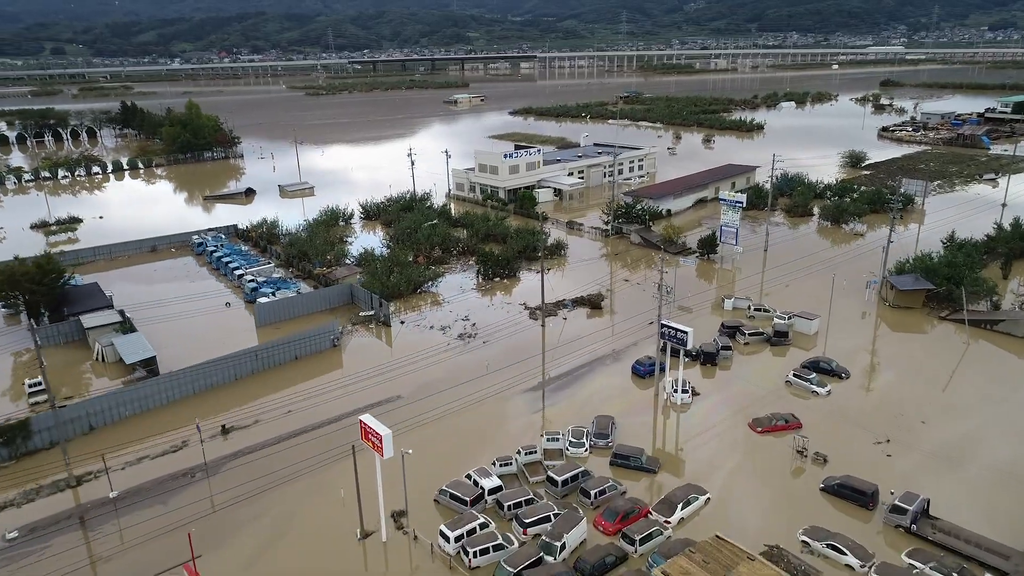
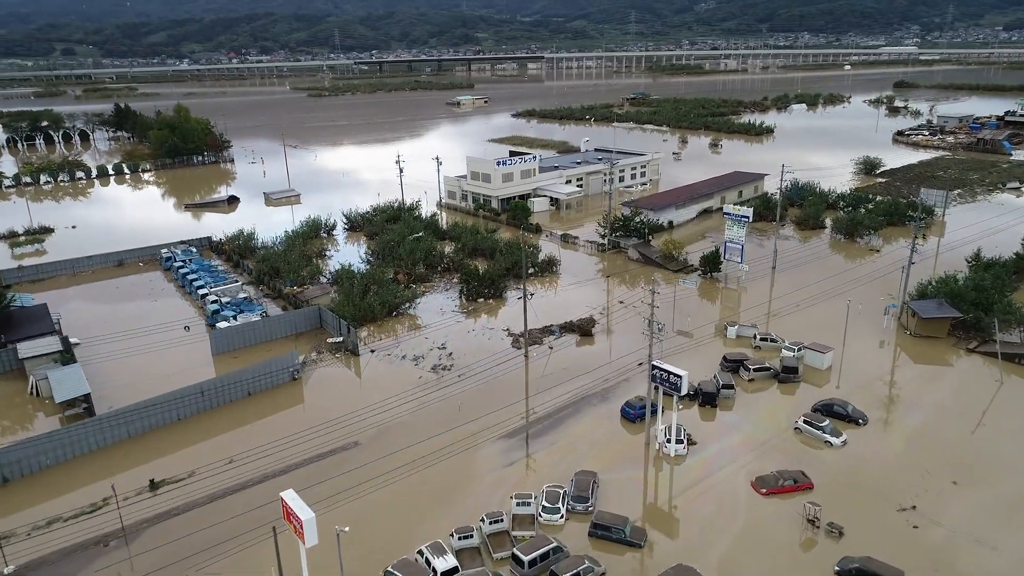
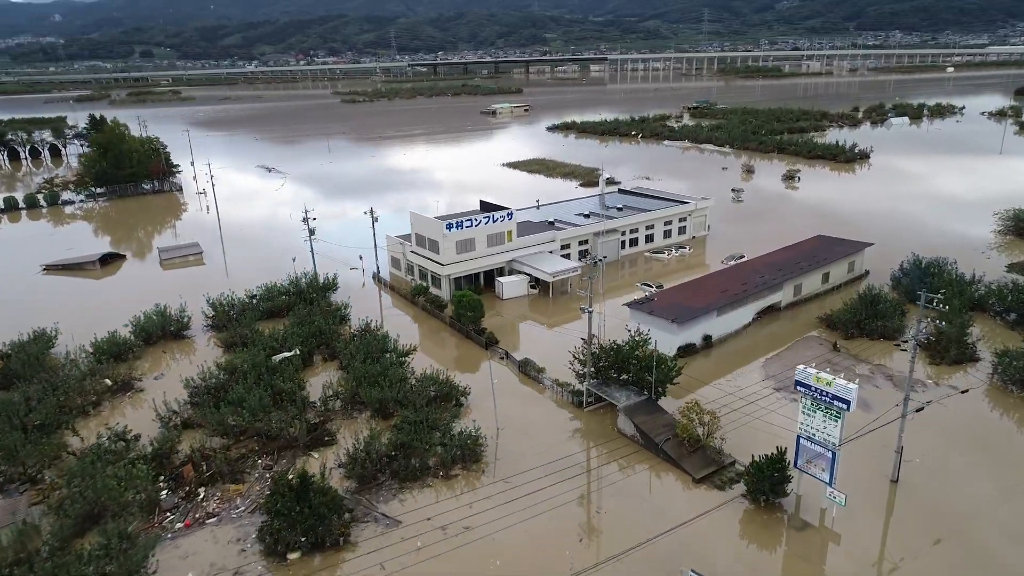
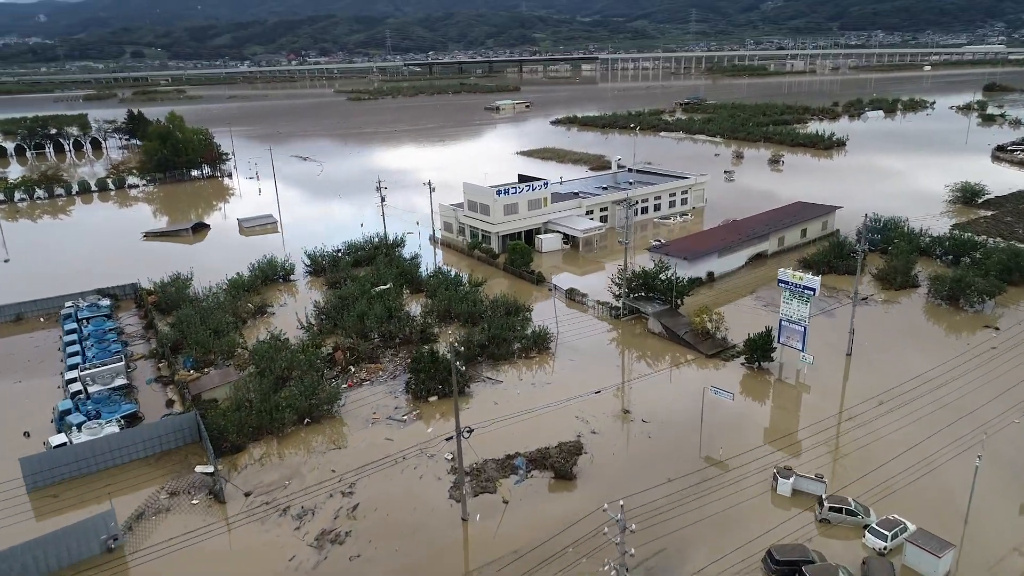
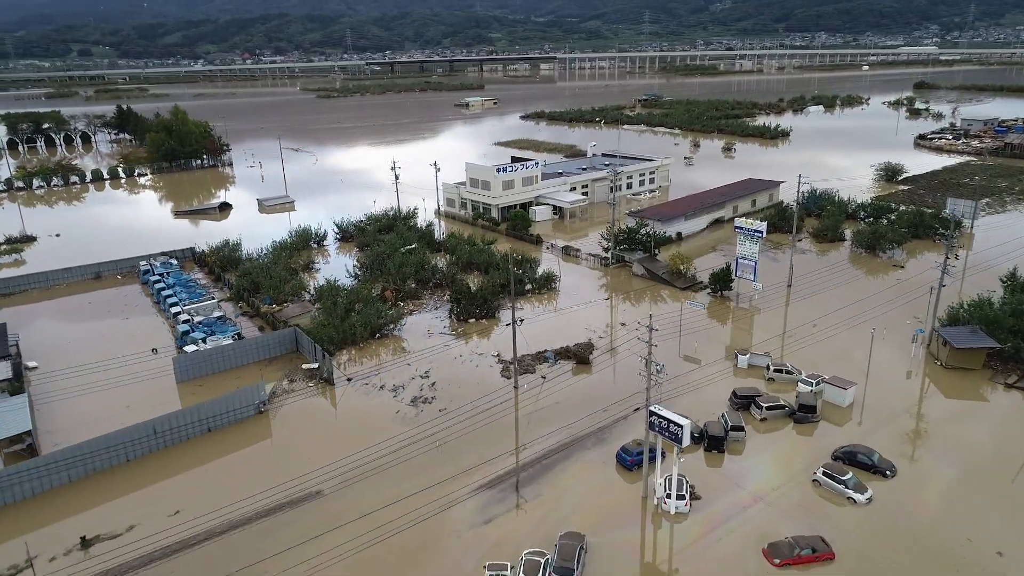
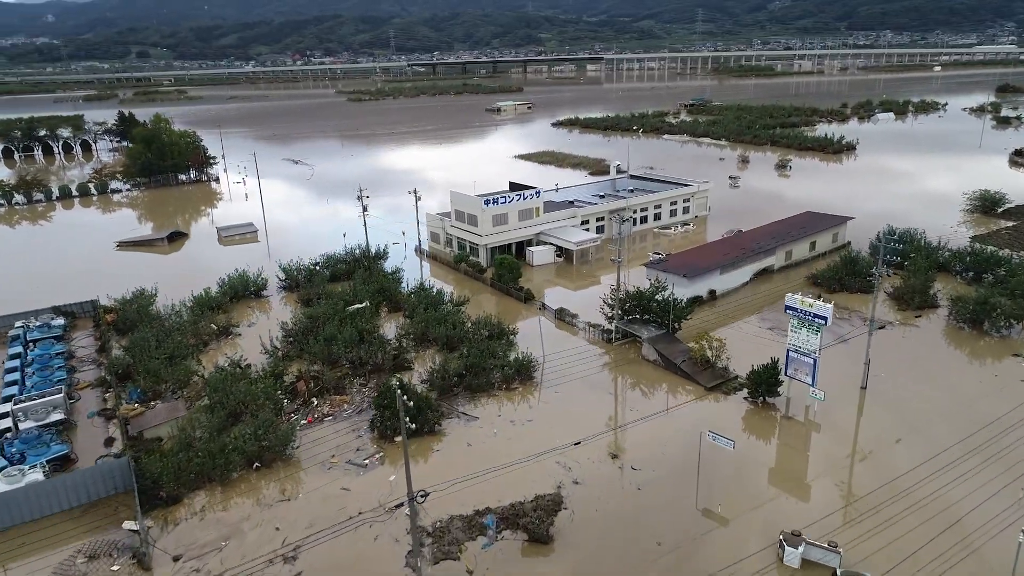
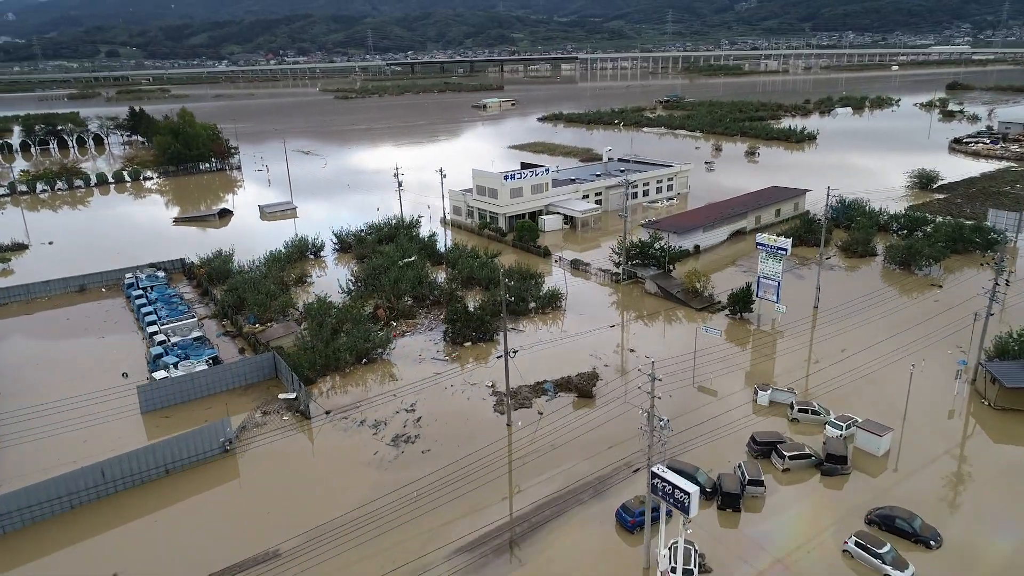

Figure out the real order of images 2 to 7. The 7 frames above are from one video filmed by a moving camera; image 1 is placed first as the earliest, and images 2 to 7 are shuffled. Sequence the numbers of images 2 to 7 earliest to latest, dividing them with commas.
2, 5, 7, 4, 6, 3
